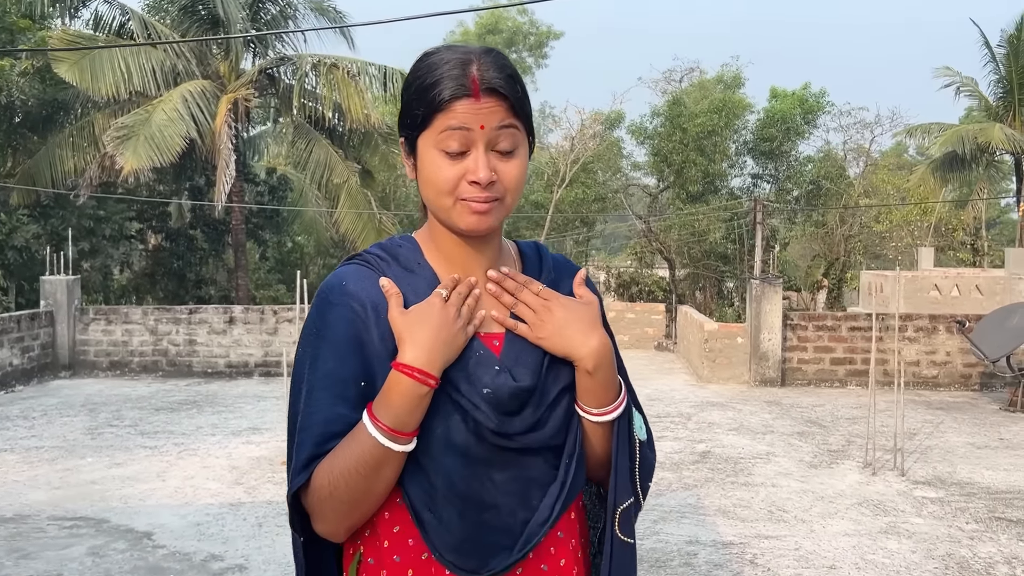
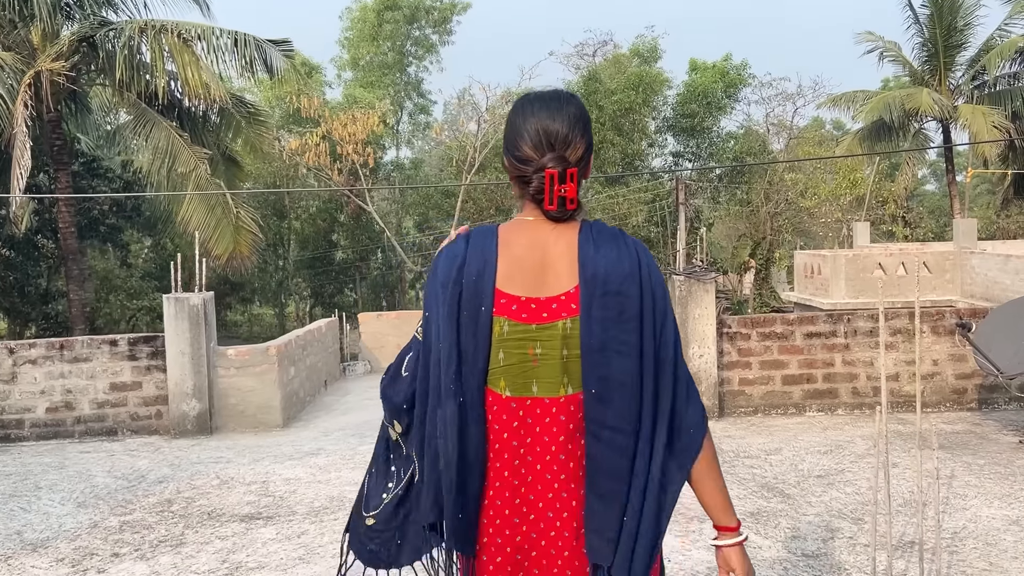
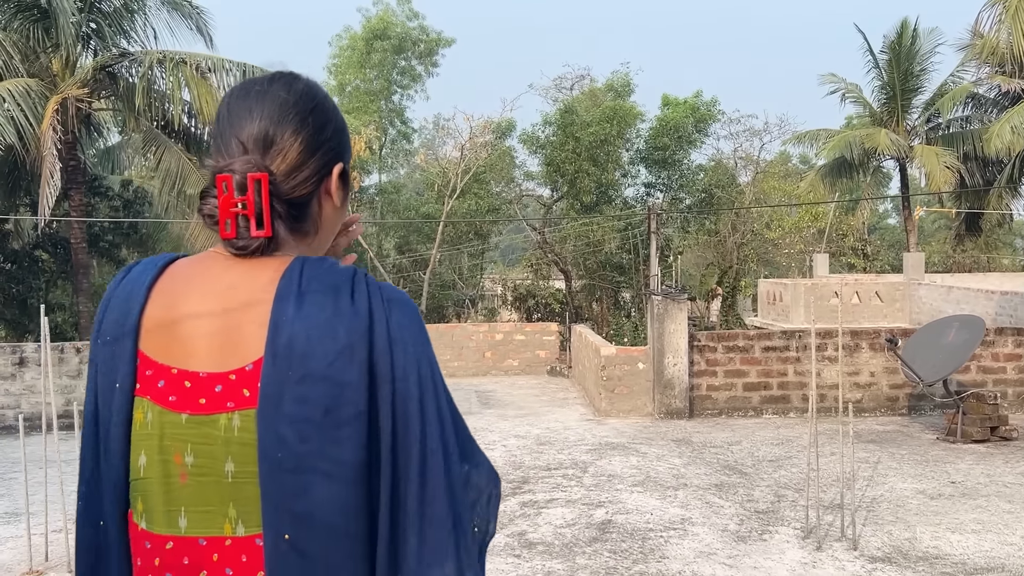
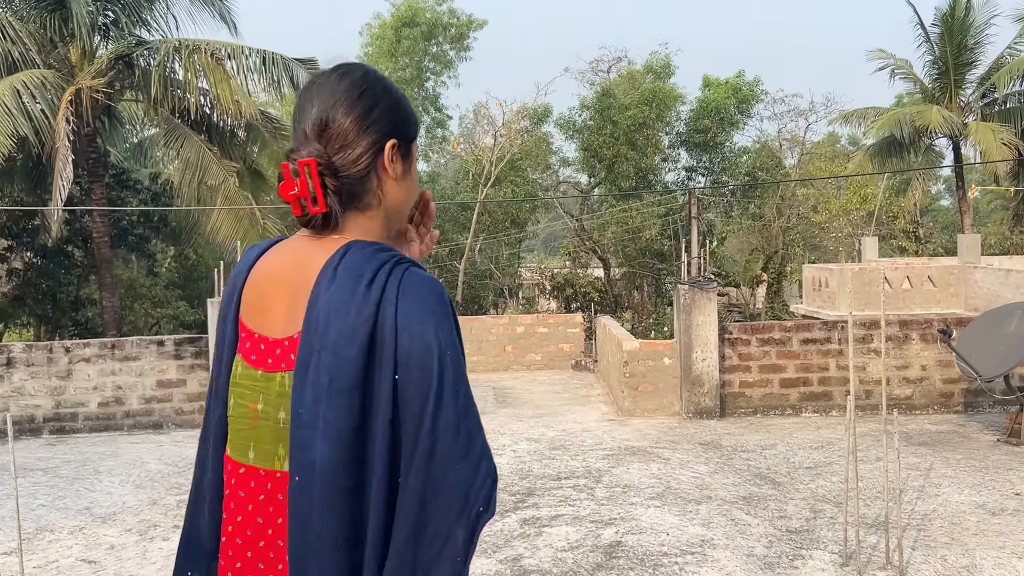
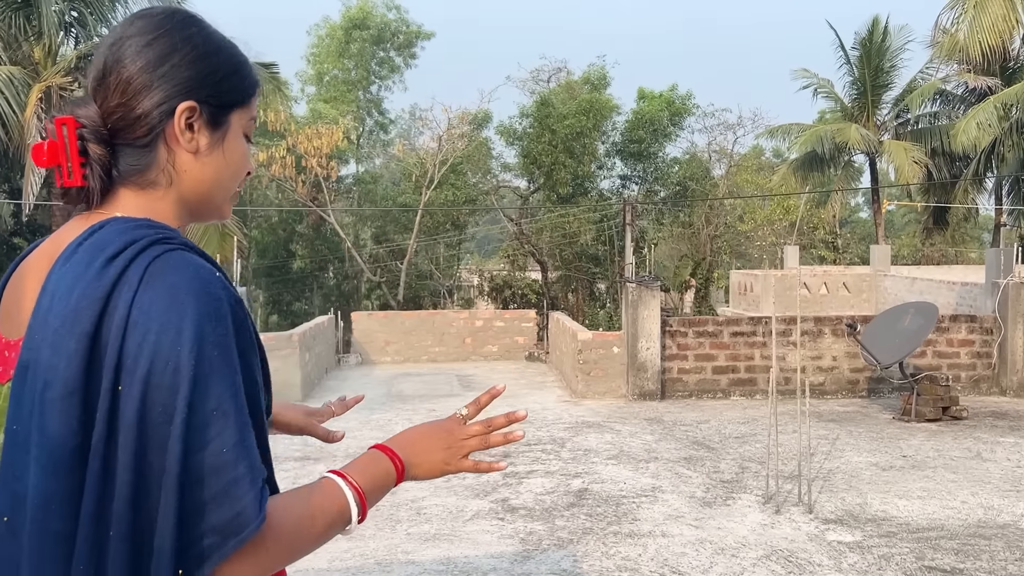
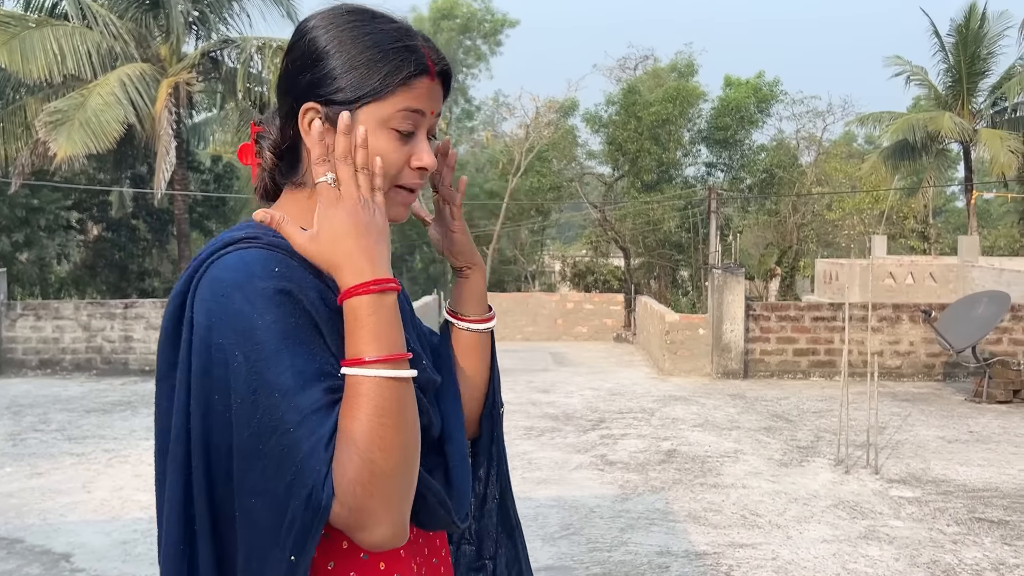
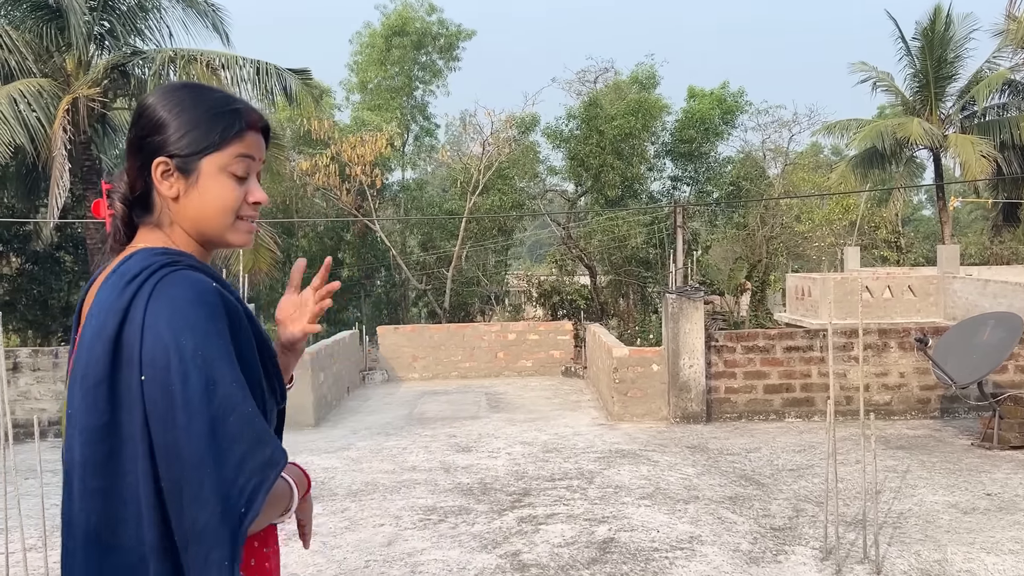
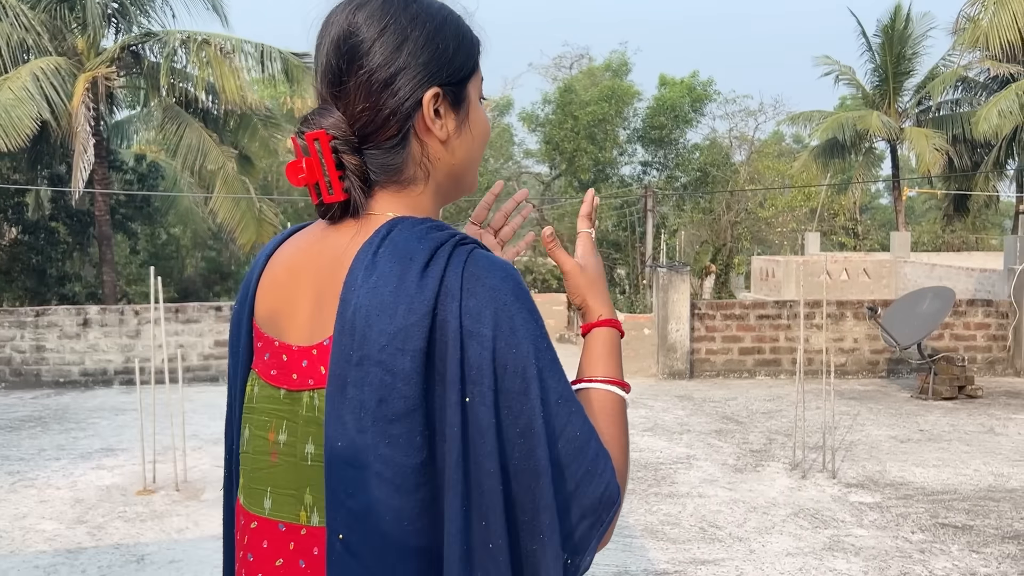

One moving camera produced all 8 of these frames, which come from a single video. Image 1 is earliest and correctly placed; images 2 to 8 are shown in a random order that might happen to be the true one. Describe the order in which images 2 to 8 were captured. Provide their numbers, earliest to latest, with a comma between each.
6, 8, 5, 3, 7, 4, 2
